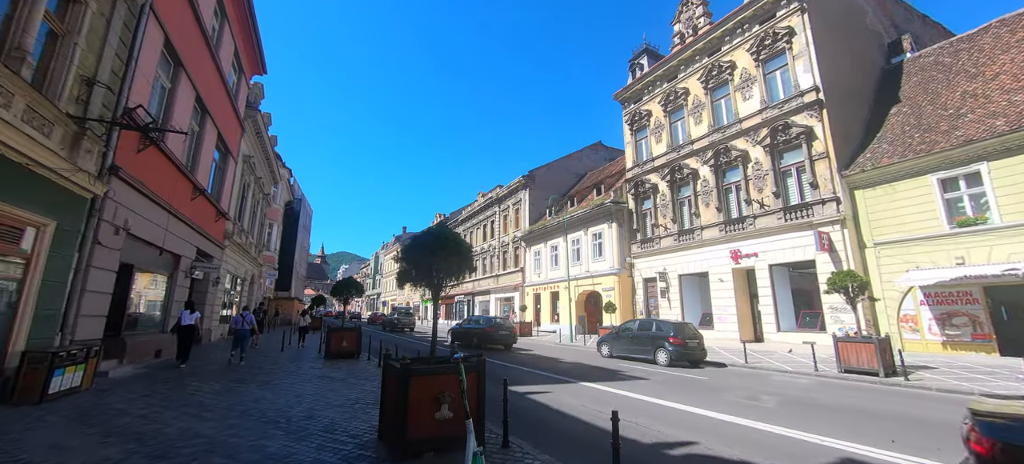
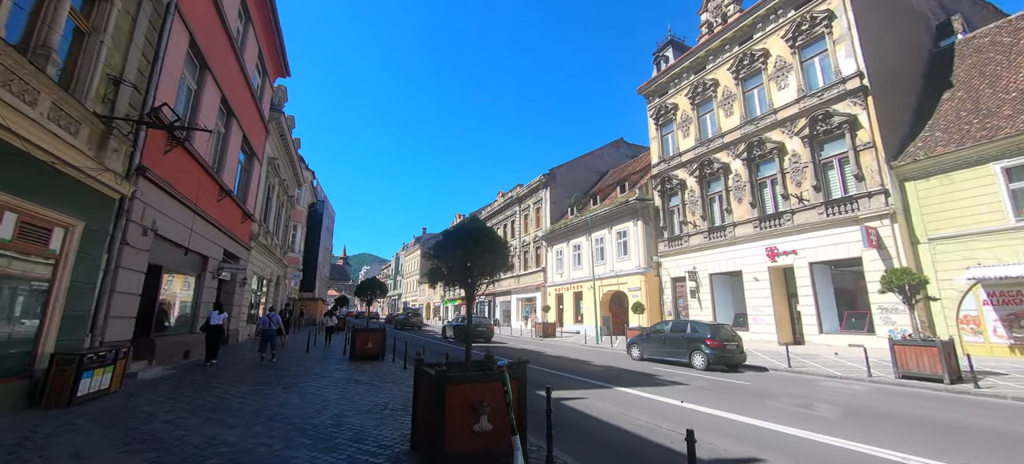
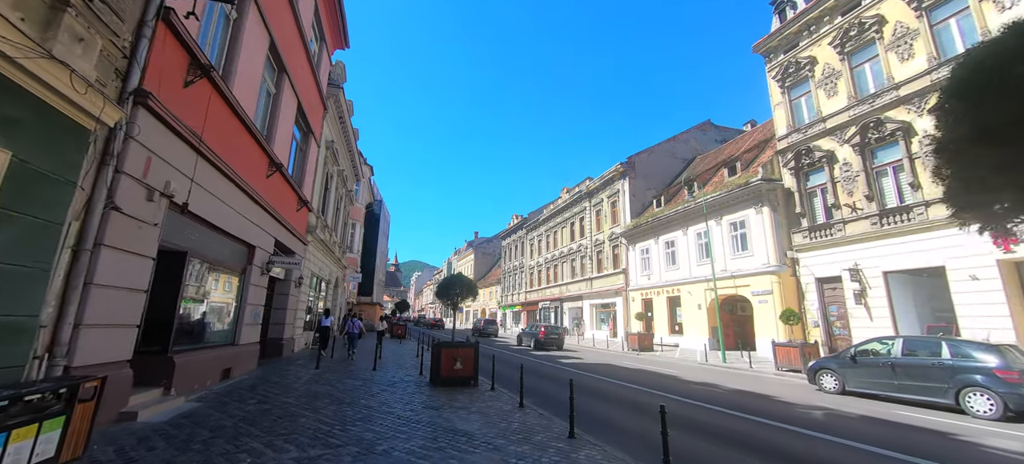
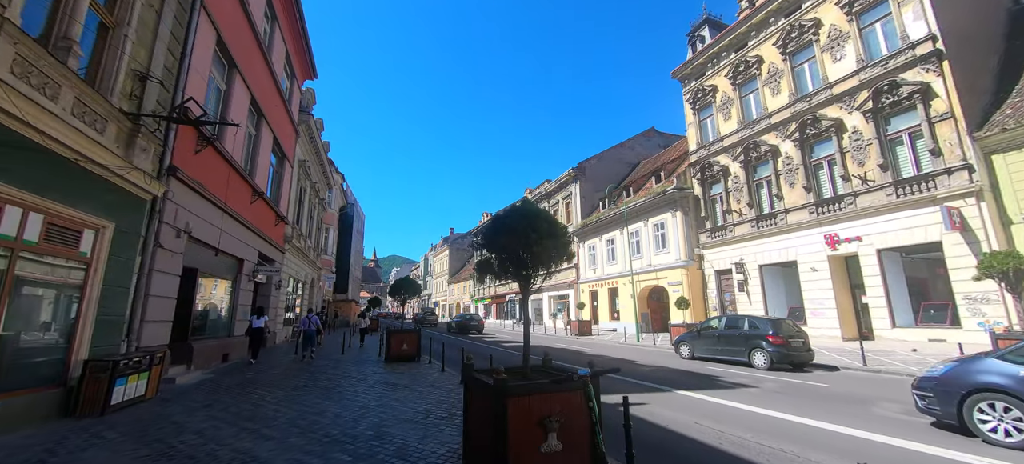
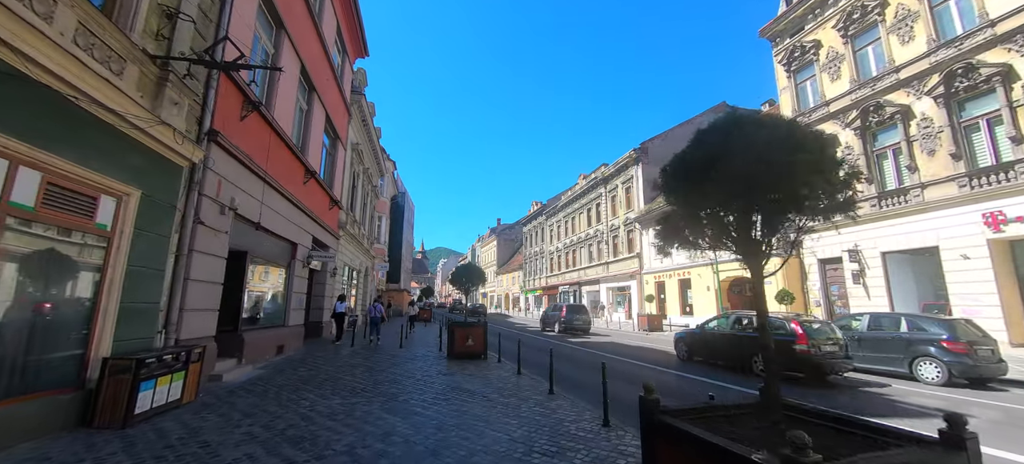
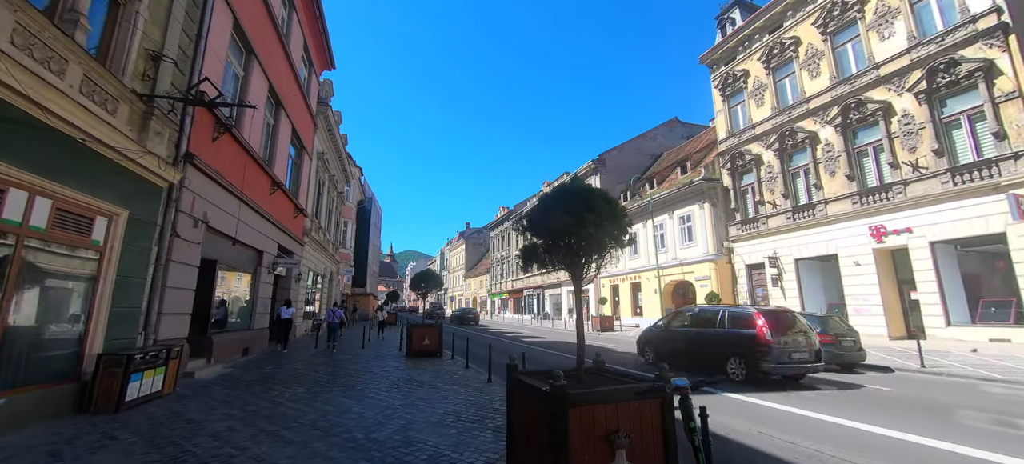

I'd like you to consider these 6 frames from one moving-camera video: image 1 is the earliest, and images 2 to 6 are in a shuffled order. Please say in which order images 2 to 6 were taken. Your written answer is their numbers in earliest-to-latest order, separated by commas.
2, 4, 6, 5, 3
